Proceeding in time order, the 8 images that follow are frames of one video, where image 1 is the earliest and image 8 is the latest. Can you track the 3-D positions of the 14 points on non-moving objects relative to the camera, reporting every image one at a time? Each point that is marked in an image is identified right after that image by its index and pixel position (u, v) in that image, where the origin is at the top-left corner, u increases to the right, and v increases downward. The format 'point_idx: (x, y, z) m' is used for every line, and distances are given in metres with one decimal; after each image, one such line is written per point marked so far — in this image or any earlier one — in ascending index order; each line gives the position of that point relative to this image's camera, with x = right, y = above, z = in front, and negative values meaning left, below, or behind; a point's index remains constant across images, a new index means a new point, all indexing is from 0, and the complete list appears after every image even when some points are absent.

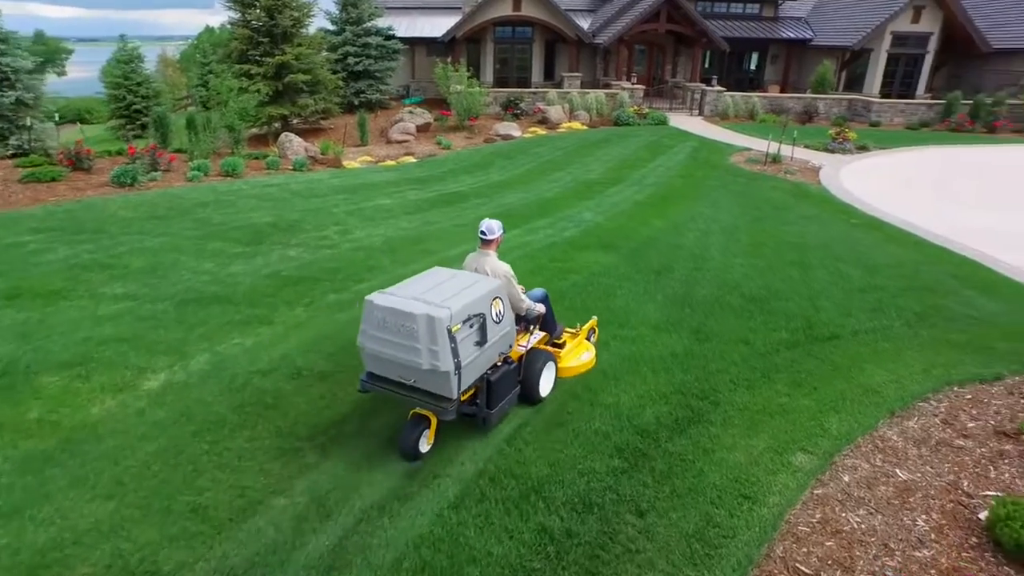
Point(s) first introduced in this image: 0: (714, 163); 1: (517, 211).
0: (+5.1, +3.3, +17.3) m
1: (+0.1, +1.3, +11.4) m
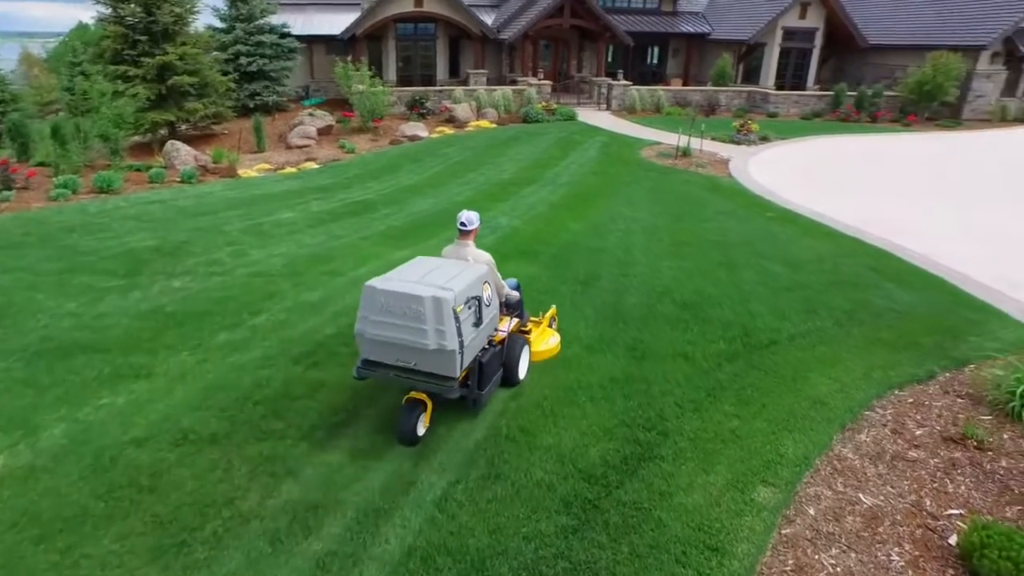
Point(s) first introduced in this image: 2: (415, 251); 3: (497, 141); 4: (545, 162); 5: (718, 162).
0: (+2.9, +3.4, +17.2) m
1: (-1.3, +1.1, +10.7) m
2: (-1.2, +0.5, +8.6) m
3: (-0.4, +4.2, +19.2) m
4: (+0.8, +3.1, +16.3) m
5: (+5.2, +3.3, +17.1) m
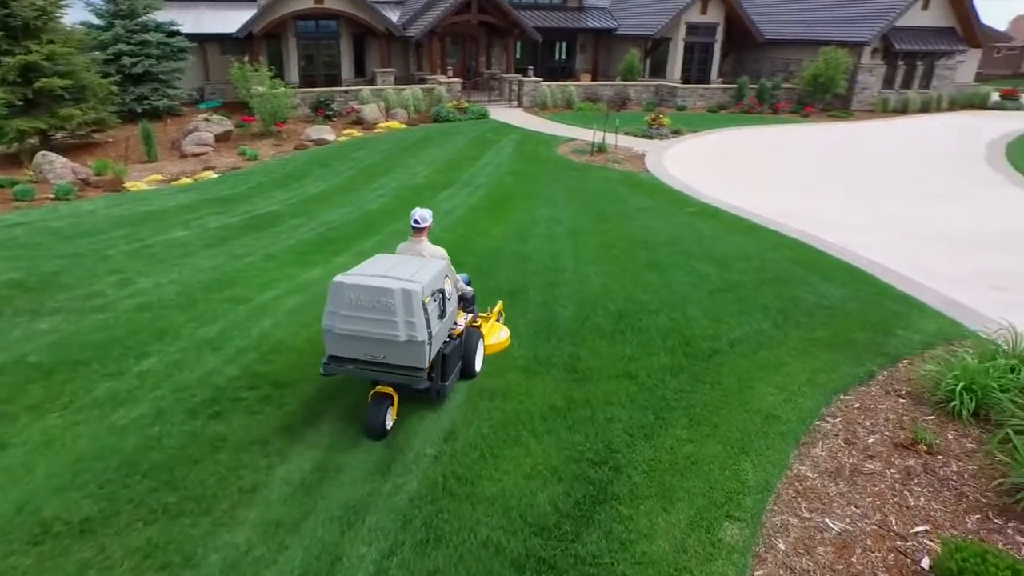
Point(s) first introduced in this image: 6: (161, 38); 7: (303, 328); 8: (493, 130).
0: (+0.8, +3.4, +16.9) m
1: (-2.5, +0.9, +10.0) m
2: (-2.2, +0.2, +7.9) m
3: (-2.8, +4.0, +18.5) m
4: (-1.2, +2.9, +15.8) m
5: (+3.1, +3.4, +17.1) m
6: (-9.8, +6.9, +18.8) m
7: (-1.8, -0.3, +5.9) m
8: (-0.5, +4.7, +20.1) m
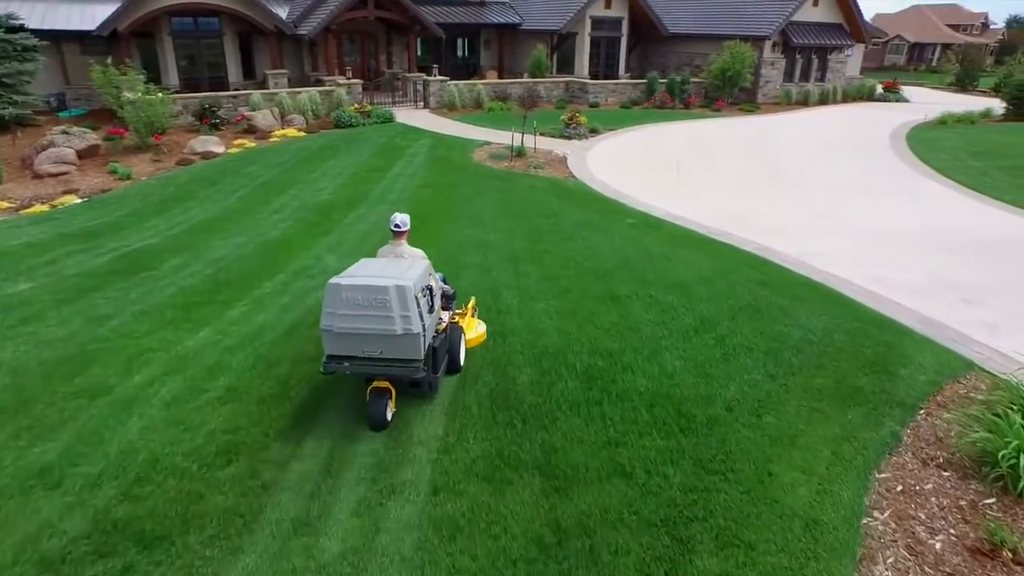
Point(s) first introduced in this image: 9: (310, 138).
0: (-1.2, +3.0, +15.6) m
1: (-3.4, +0.2, +8.4) m
2: (-2.8, -0.4, +6.4) m
3: (-5.0, +3.4, +16.7) m
4: (-3.0, +2.4, +14.3) m
5: (+1.0, +3.1, +16.1) m
6: (-12.1, +5.9, +16.1) m
7: (-2.1, -0.9, +4.4) m
8: (-3.0, +4.2, +18.6) m
9: (-5.5, +4.1, +18.6) m
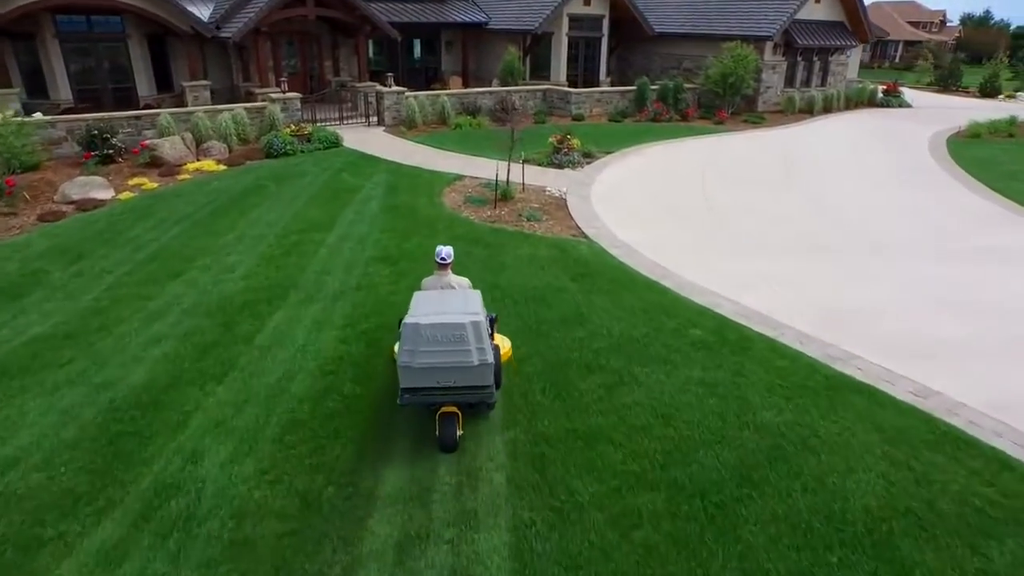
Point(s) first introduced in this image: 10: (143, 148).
0: (-1.5, +1.4, +11.8) m
1: (-3.2, -1.4, +4.5) m
2: (-2.4, -2.0, +2.5) m
3: (-5.3, +1.7, +12.6) m
4: (-3.2, +0.8, +10.4) m
5: (+0.7, +1.6, +12.4) m
6: (-12.5, +4.1, +11.6) m
7: (-1.7, -2.6, +0.6) m
8: (-3.5, +2.6, +14.6) m
9: (-6.0, +2.5, +14.5) m
10: (-8.3, +3.1, +15.1) m
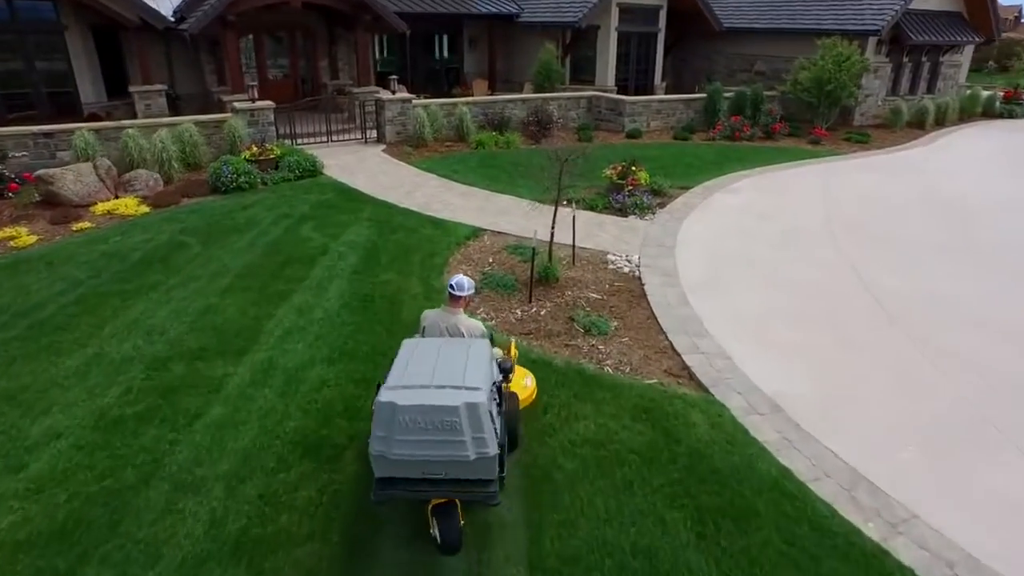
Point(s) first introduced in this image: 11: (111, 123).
0: (-1.0, -0.1, +7.2) m
1: (-3.0, -2.9, 0.0) m
2: (-2.3, -3.5, -2.0) m
3: (-4.8, +0.3, +8.2) m
4: (-2.8, -0.7, +5.9) m
5: (+1.2, 0.0, +7.8) m
6: (-11.9, +2.7, +7.5) m
7: (-1.7, -4.1, -4.0) m
8: (-2.9, +1.1, +10.2) m
9: (-5.4, +1.0, +10.1) m
10: (-7.6, +1.7, +10.8) m
11: (-7.4, +3.1, +12.6) m
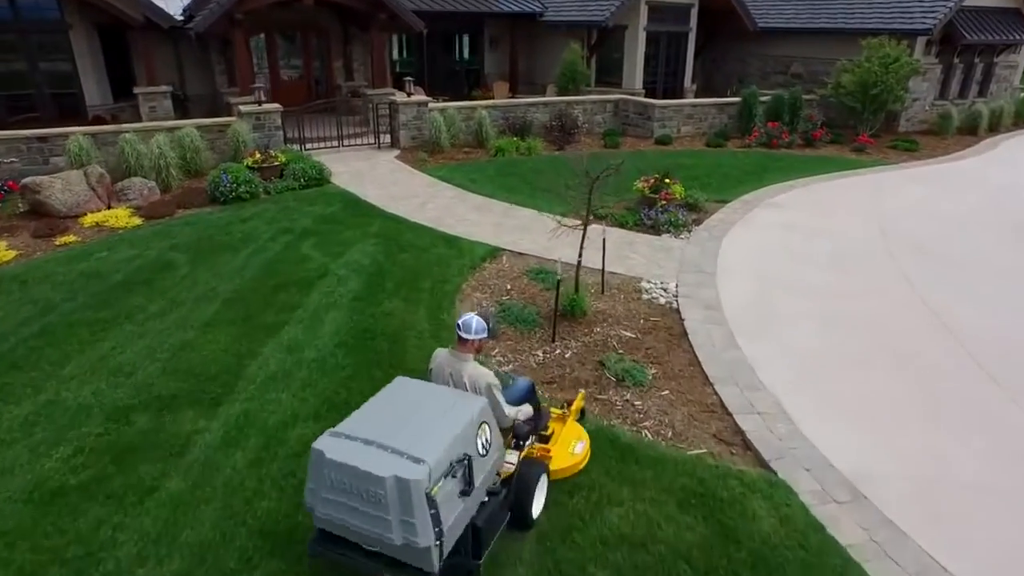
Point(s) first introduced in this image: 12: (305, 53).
0: (-0.8, -0.5, +6.3) m
1: (-3.1, -3.2, -0.9) m
2: (-2.5, -3.8, -2.9) m
3: (-4.6, 0.0, +7.4) m
4: (-2.6, -1.0, +5.0) m
5: (+1.4, -0.3, +6.8) m
6: (-11.7, +2.6, +6.9) m
7: (-1.9, -4.4, -4.9) m
8: (-2.6, +0.8, +9.3) m
9: (-5.1, +0.8, +9.3) m
10: (-7.3, +1.5, +10.1) m
11: (-7.1, +2.8, +11.8) m
12: (-5.4, +6.1, +17.6) m
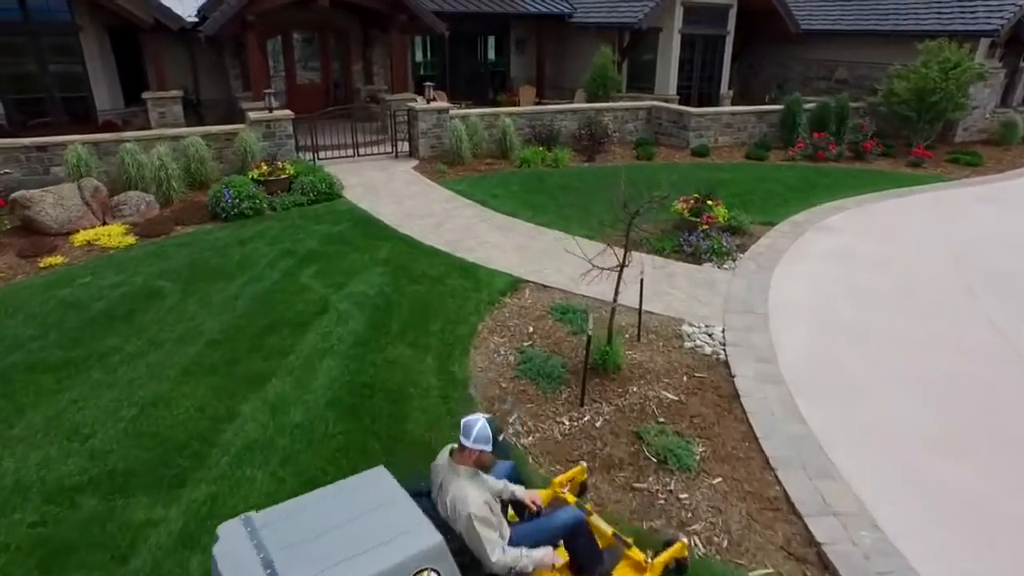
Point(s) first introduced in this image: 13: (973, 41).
0: (-0.7, -0.9, +5.4) m
1: (-3.2, -3.6, -1.7) m
2: (-2.7, -4.2, -3.8) m
3: (-4.3, -0.4, +6.6) m
4: (-2.5, -1.4, +4.2) m
5: (+1.6, -0.8, +5.8) m
6: (-11.4, +2.3, +6.4) m
7: (-2.2, -4.8, -5.7) m
8: (-2.3, +0.4, +8.4) m
9: (-4.8, +0.4, +8.6) m
10: (-7.0, +1.2, +9.4) m
11: (-6.6, +2.5, +11.1) m
12: (-4.7, +5.8, +16.9) m
13: (+11.0, +5.9, +16.3) m
